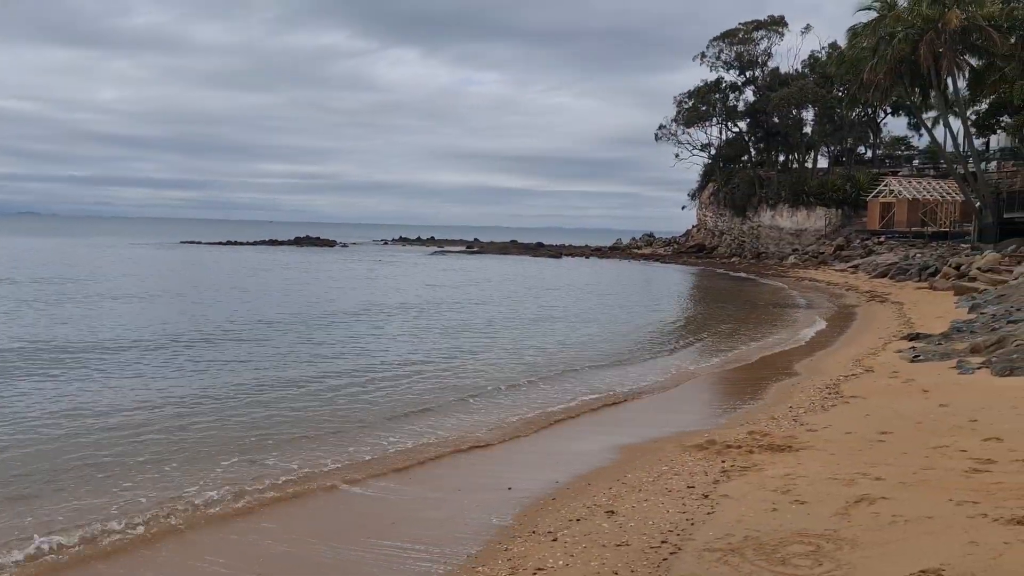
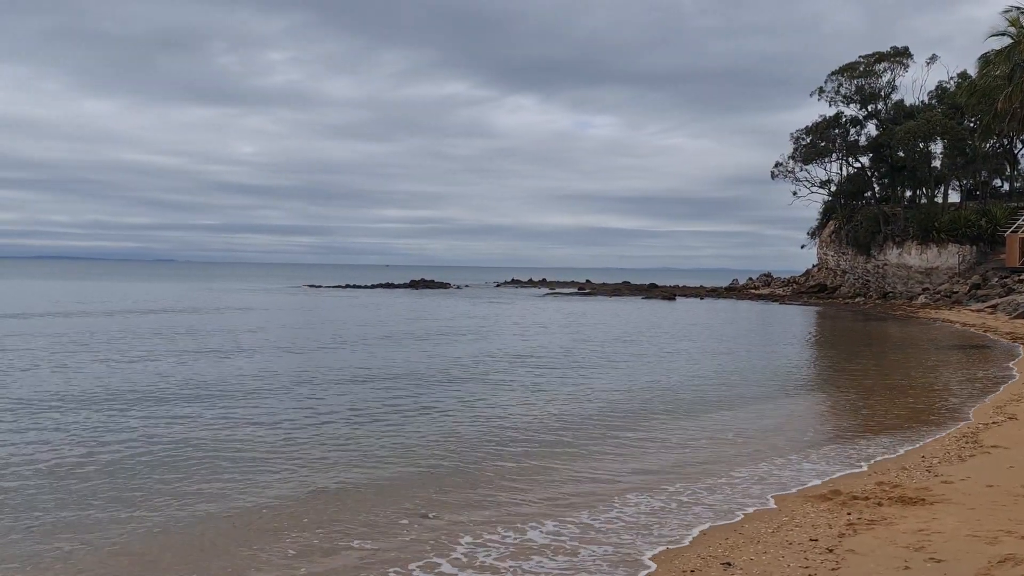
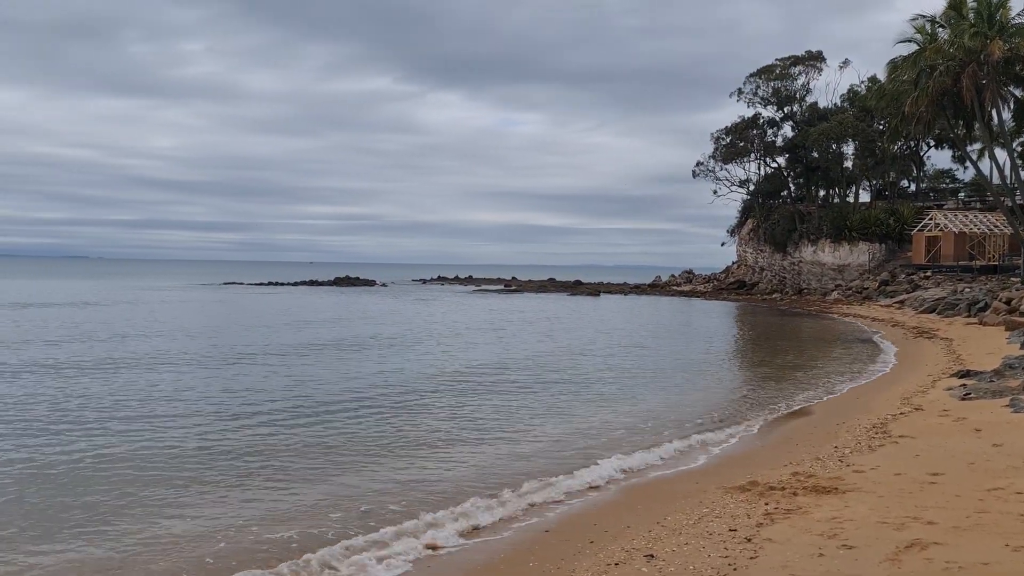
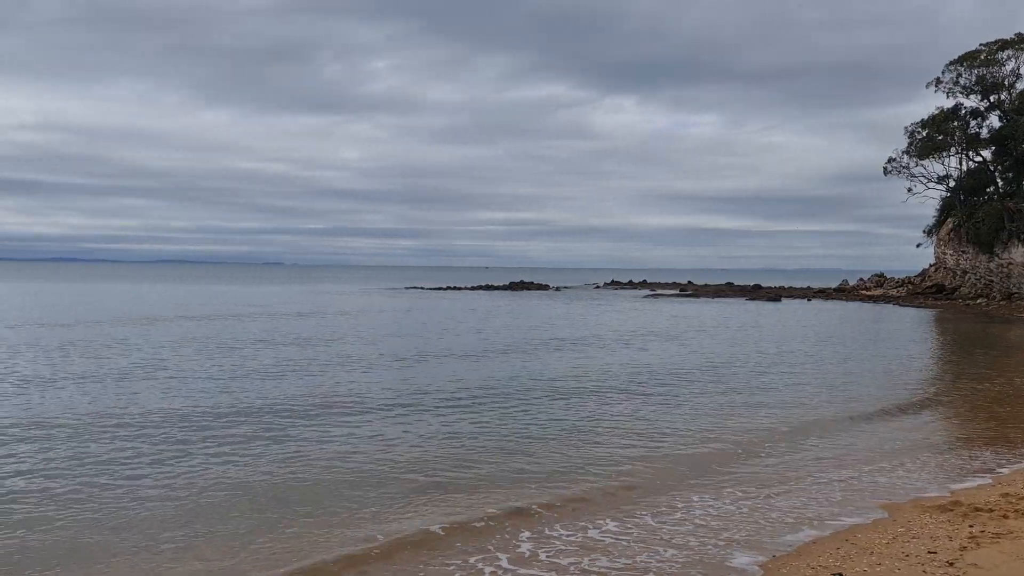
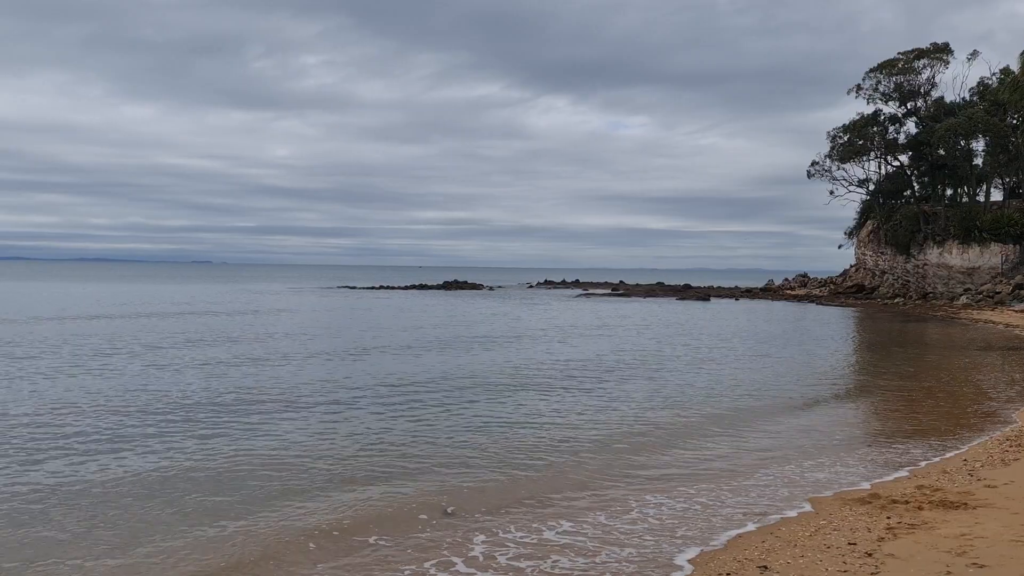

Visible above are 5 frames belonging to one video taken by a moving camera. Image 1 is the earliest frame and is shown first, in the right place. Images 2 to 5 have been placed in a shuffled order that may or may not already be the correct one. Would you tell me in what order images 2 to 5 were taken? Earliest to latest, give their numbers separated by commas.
3, 2, 5, 4
